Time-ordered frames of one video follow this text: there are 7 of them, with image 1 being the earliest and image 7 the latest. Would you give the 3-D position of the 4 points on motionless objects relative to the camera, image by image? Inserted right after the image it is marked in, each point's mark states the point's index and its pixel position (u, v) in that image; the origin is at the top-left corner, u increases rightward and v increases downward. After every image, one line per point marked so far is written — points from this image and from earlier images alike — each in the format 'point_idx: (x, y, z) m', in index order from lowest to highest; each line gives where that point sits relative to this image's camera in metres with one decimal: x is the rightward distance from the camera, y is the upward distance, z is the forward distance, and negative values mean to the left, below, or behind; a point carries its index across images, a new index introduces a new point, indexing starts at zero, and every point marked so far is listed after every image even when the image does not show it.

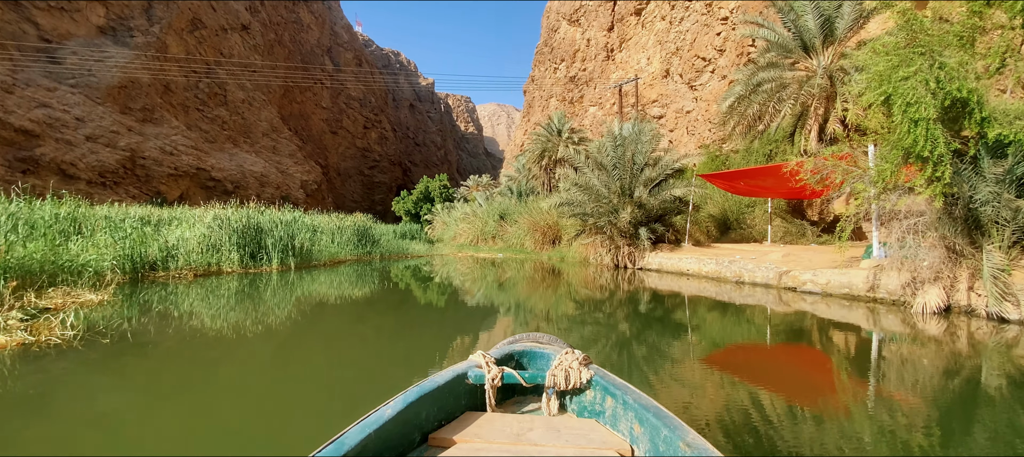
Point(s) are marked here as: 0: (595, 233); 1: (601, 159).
0: (+2.3, -0.1, +13.6) m
1: (+2.3, +1.8, +12.5) m
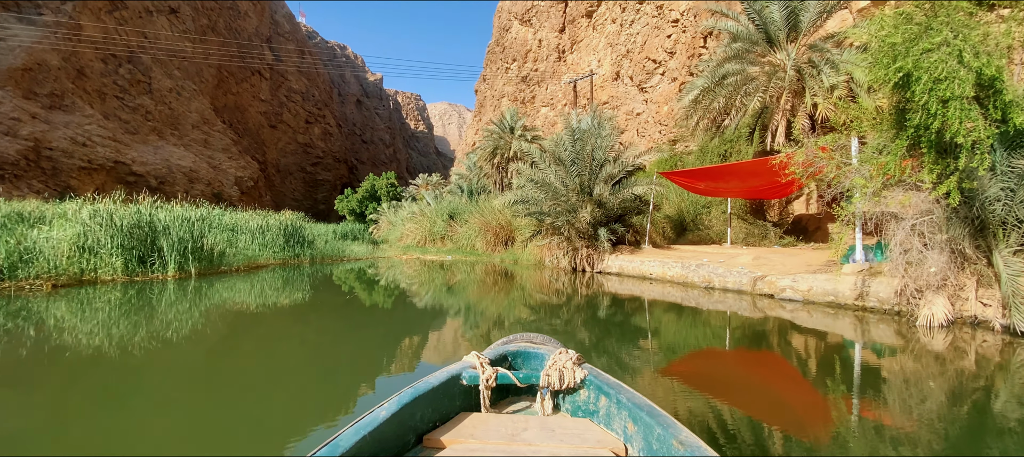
0: (+1.0, -0.1, +12.7) m
1: (+1.1, +1.8, +11.6) m
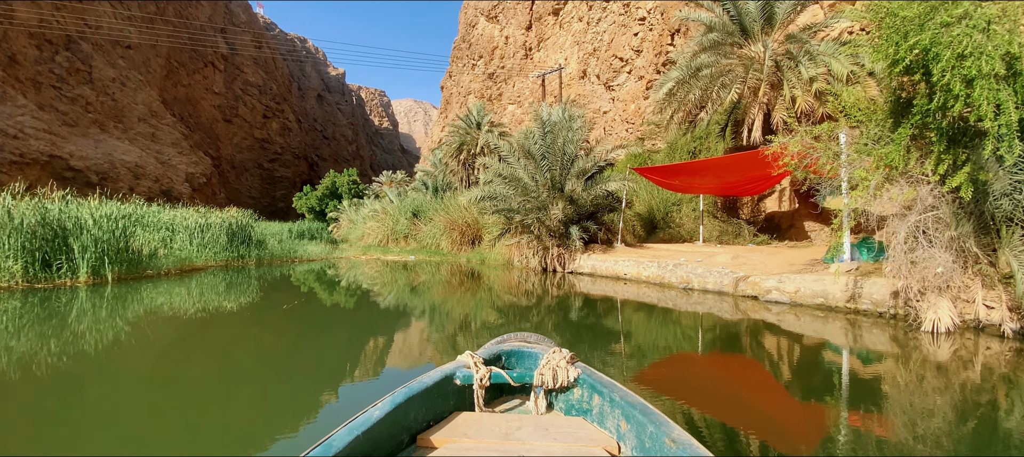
0: (+0.2, -0.1, +12.0) m
1: (+0.4, +1.8, +10.9) m
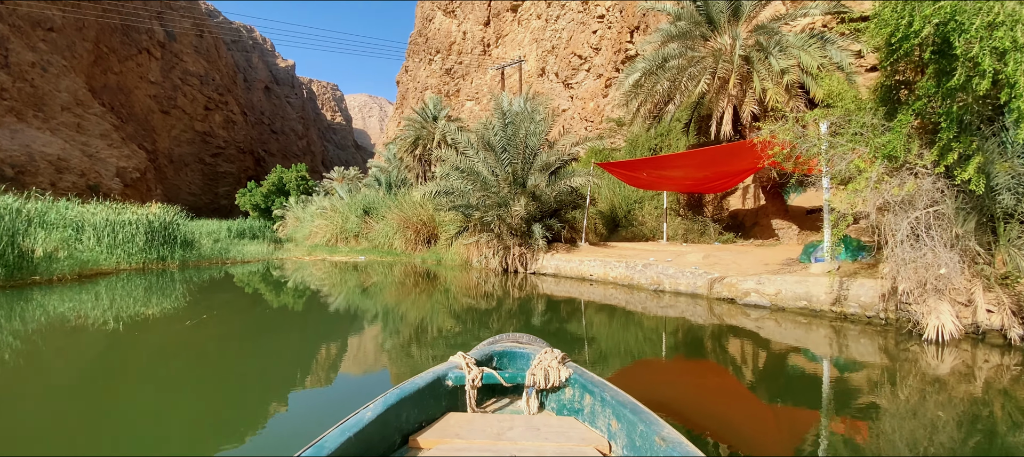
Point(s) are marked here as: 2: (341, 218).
0: (-0.8, 0.0, +11.2) m
1: (-0.5, +1.9, +10.2) m
2: (-6.3, +0.4, +18.2) m
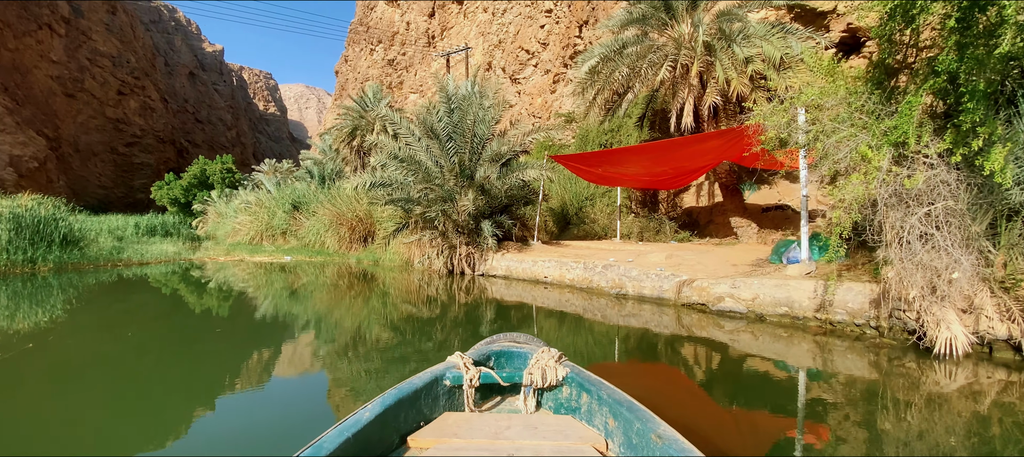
0: (-1.9, 0.0, +10.2) m
1: (-1.5, +1.9, +9.1) m
2: (-8.2, +0.5, +16.5) m
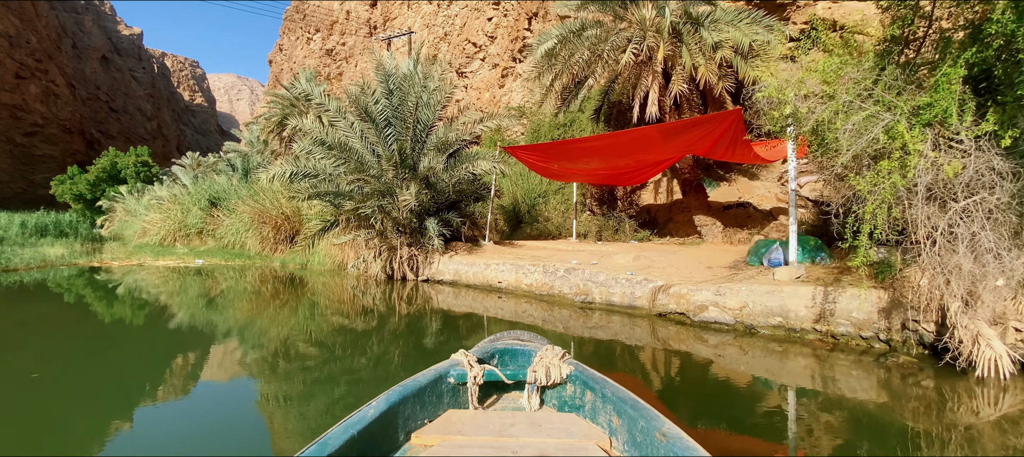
0: (-2.8, 0.0, +9.0) m
1: (-2.3, +1.9, +8.0) m
2: (-9.8, +0.5, +14.6) m
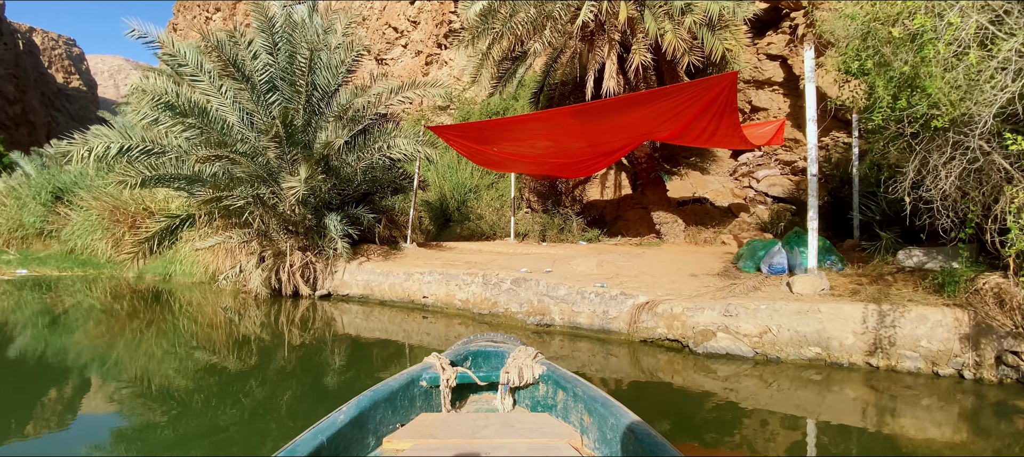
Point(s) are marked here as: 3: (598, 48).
0: (-3.9, 0.0, +6.9) m
1: (-3.2, +1.9, +6.0) m
2: (-11.6, +0.5, +11.4) m
3: (+1.2, +2.6, +7.2) m
